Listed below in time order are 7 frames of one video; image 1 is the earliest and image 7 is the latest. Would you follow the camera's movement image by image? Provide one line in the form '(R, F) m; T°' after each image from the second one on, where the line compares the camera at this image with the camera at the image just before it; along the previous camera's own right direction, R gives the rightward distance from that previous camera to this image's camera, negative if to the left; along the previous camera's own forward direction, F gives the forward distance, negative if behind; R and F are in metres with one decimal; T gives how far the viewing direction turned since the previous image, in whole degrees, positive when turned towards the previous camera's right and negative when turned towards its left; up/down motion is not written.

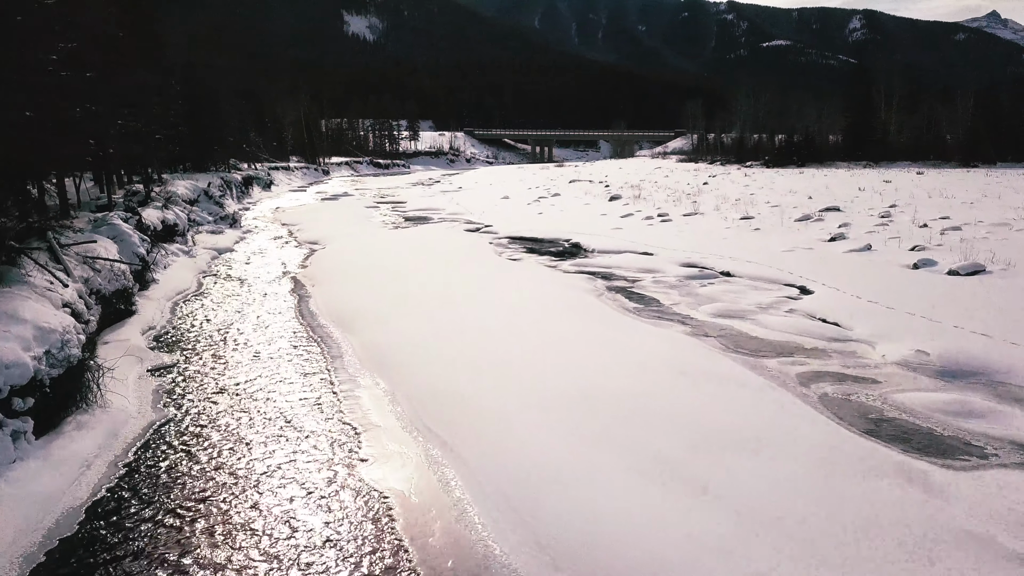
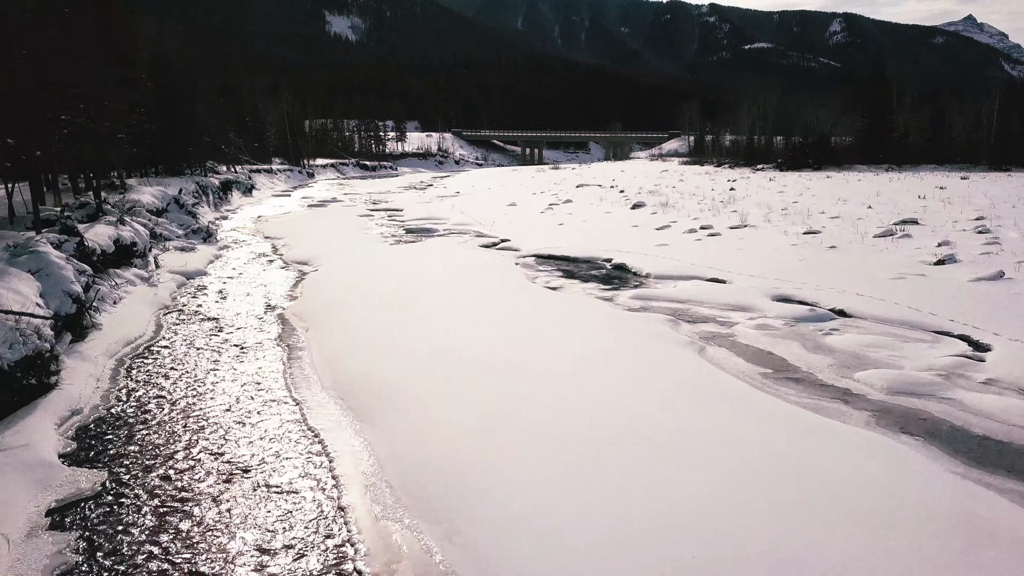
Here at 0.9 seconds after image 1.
(-0.7, +2.3) m; +1°
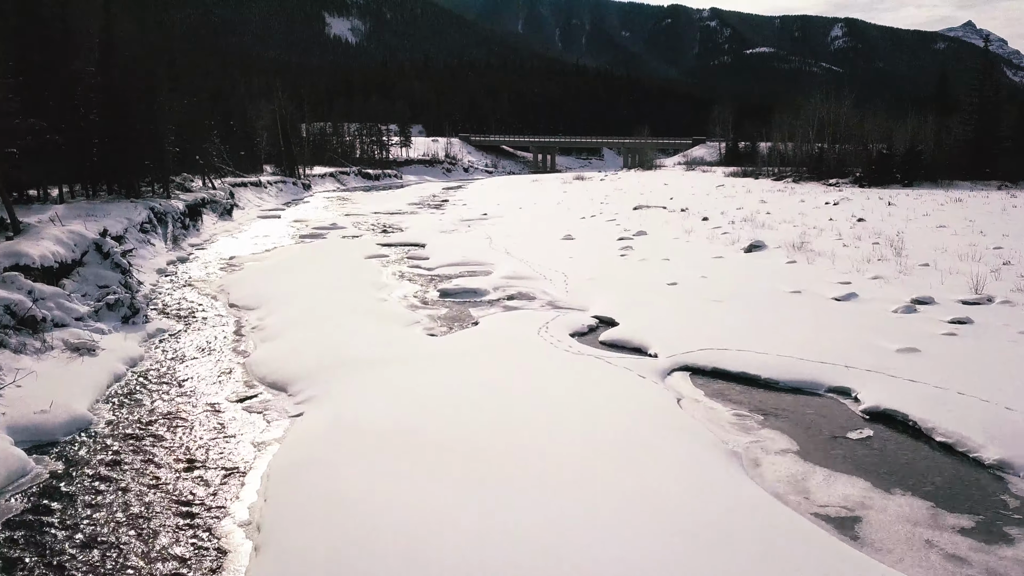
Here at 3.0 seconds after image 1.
(-1.3, +5.5) m; 0°
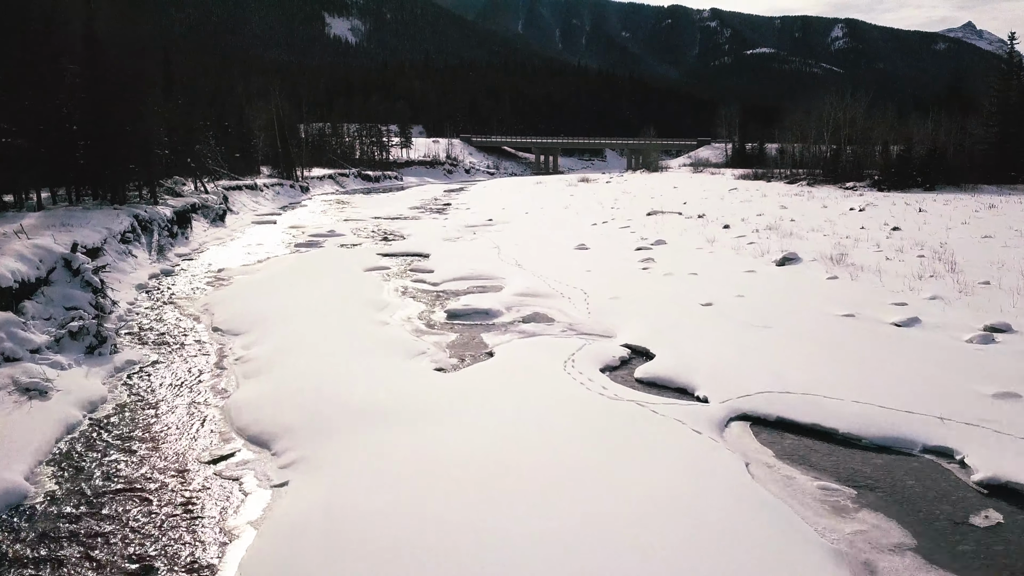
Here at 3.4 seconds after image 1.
(-0.2, +1.1) m; 0°
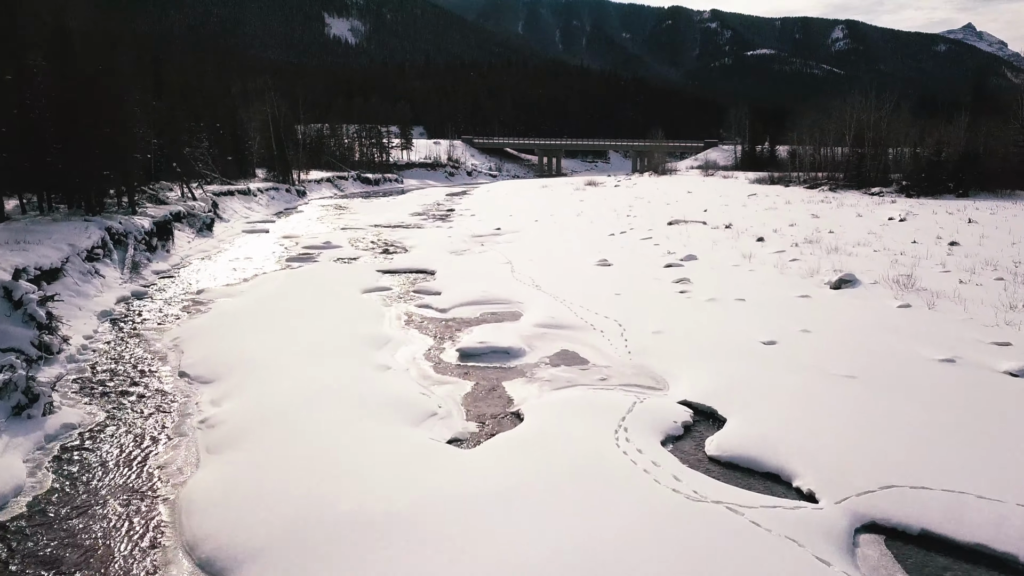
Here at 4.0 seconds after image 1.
(-0.3, +1.6) m; 0°
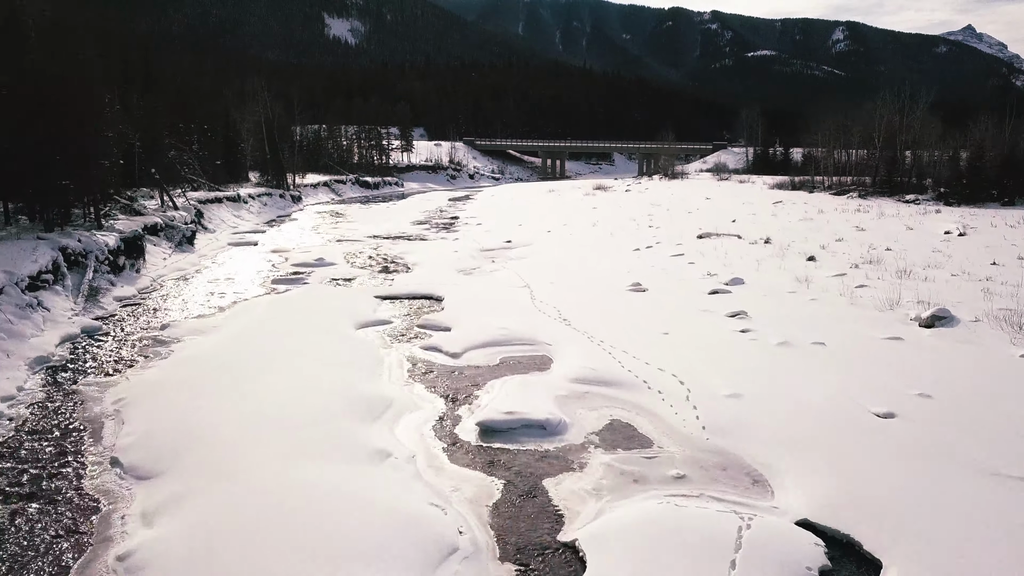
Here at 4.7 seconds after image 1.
(-0.3, +2.0) m; 0°
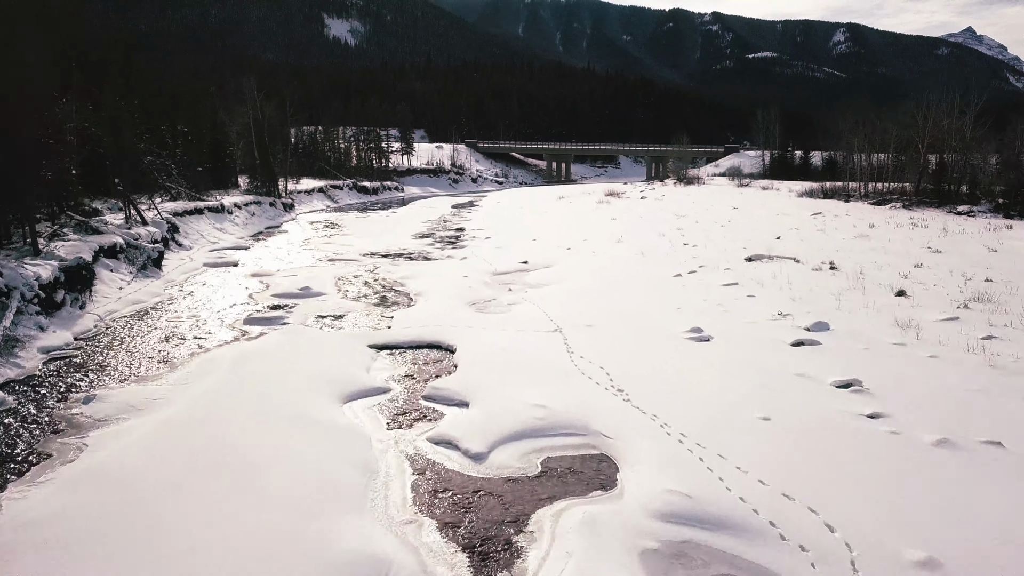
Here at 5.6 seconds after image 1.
(-0.4, +2.6) m; 0°
